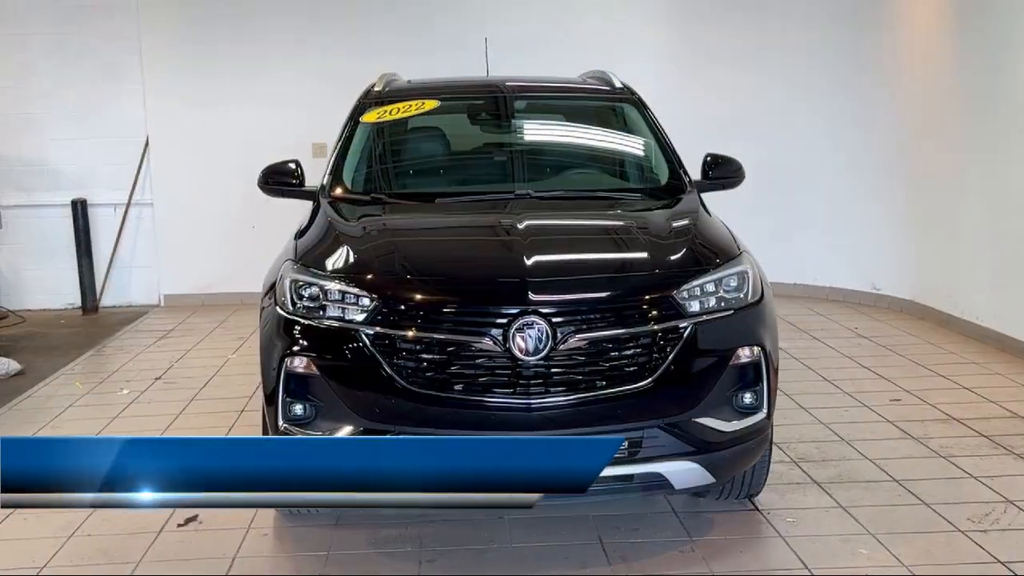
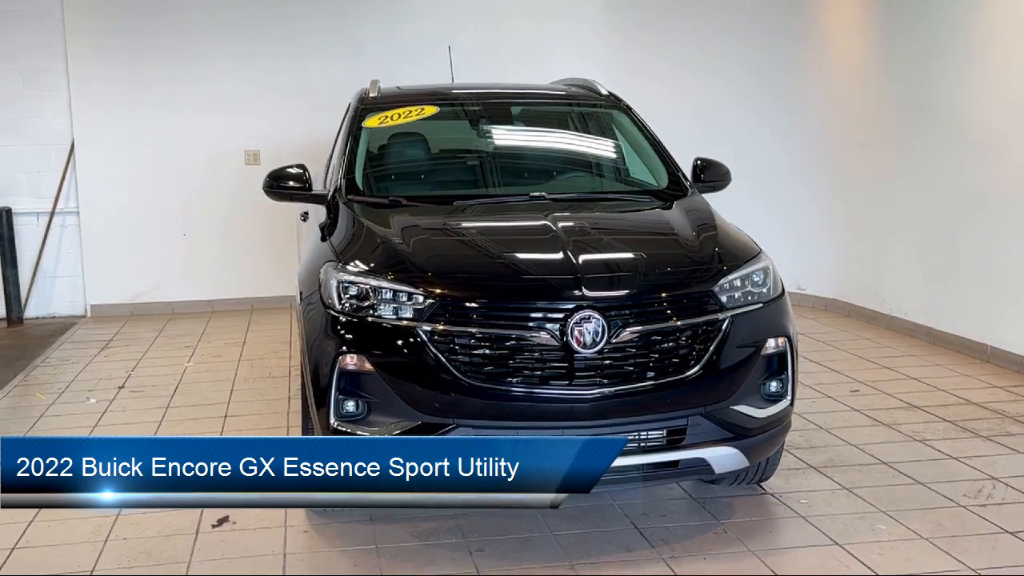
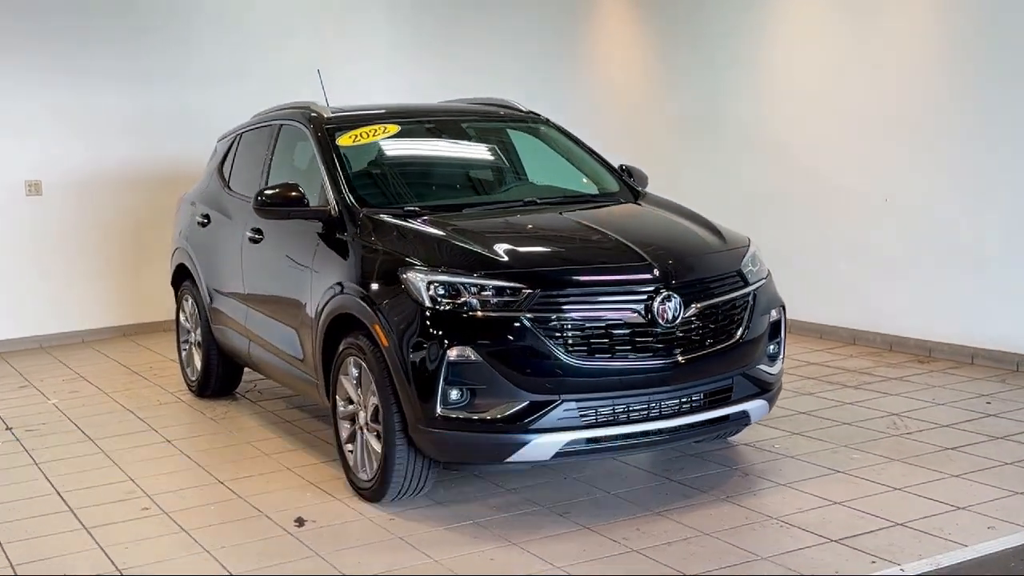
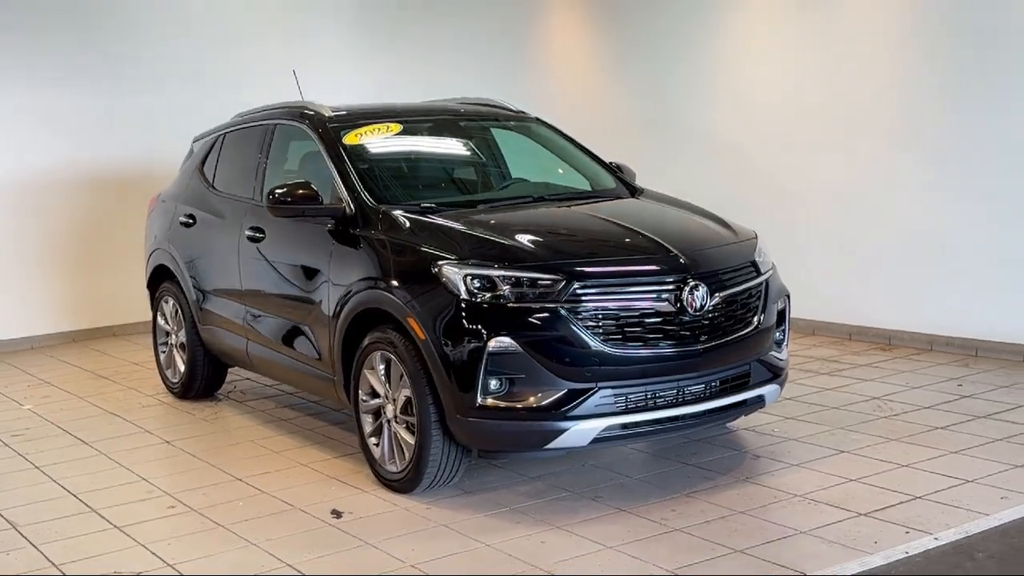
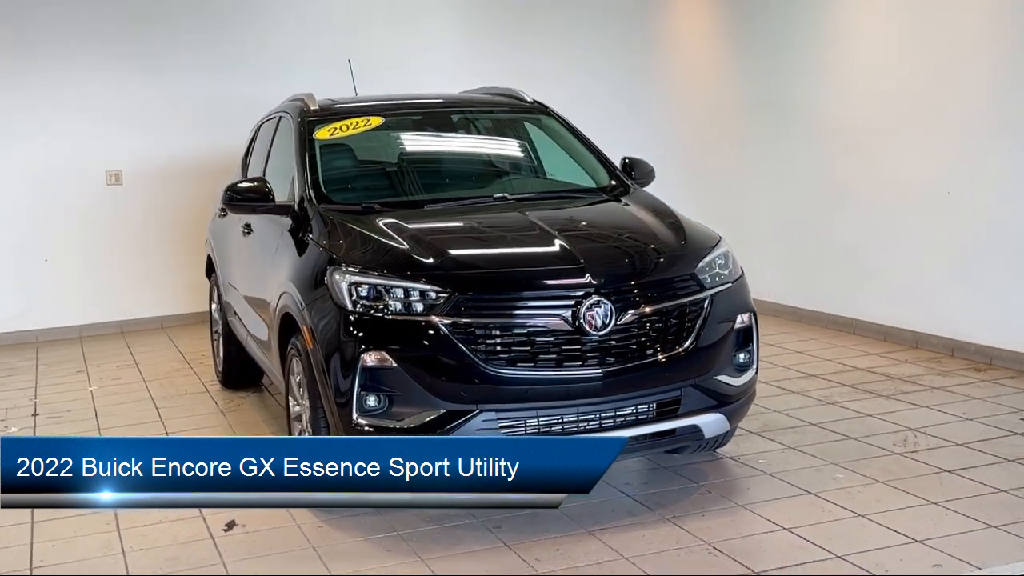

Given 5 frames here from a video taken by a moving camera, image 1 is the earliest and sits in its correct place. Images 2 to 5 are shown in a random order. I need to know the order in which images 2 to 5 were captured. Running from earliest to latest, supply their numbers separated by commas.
2, 5, 3, 4
